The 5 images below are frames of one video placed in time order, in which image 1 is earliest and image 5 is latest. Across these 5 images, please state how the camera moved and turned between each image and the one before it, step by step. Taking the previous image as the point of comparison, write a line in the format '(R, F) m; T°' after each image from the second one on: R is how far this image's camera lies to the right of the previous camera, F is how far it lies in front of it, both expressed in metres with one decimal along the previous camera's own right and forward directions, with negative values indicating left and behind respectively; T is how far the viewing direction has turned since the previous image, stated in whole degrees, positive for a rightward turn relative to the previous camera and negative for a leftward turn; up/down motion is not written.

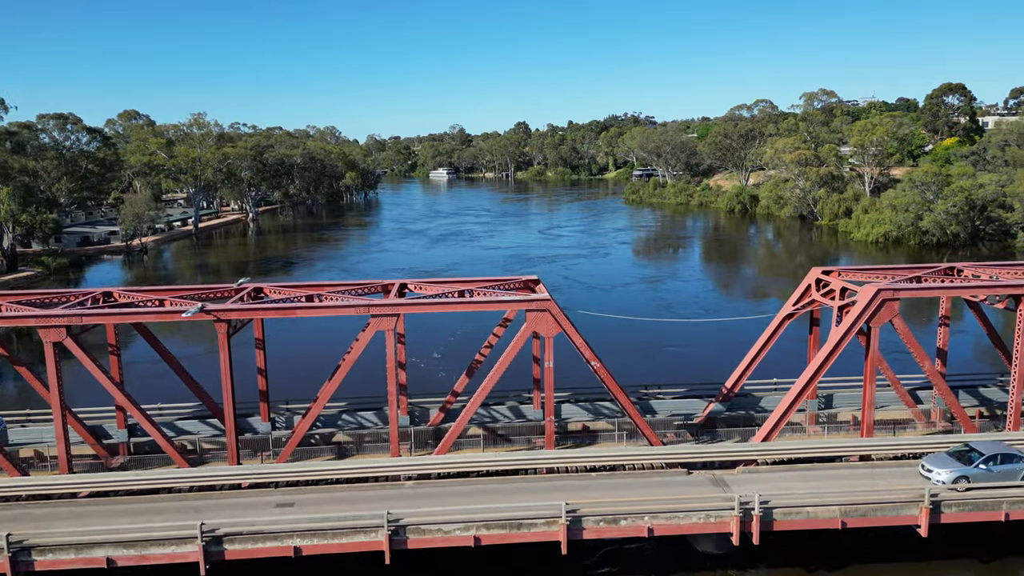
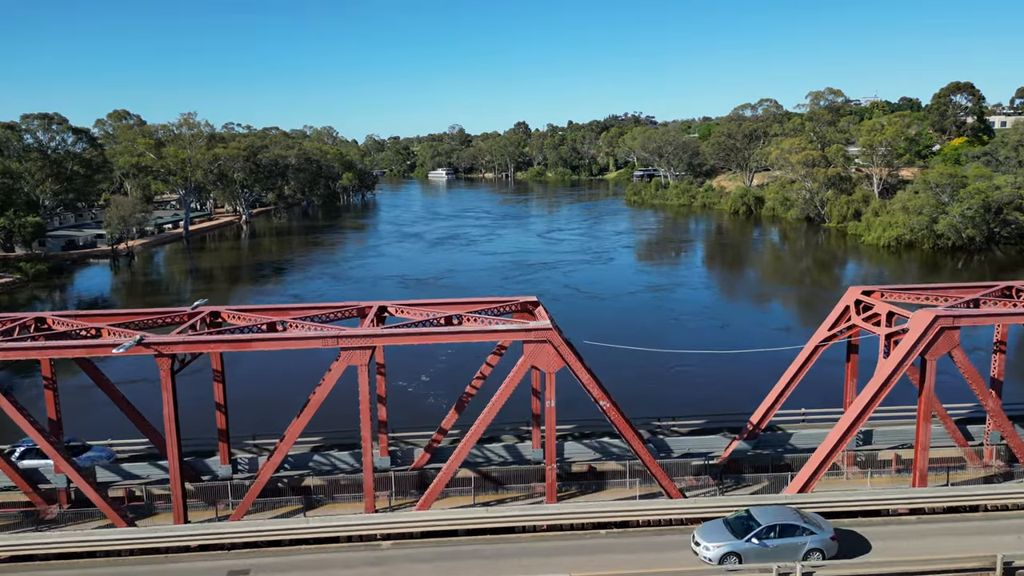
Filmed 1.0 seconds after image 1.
(+0.1, +1.6) m; 0°
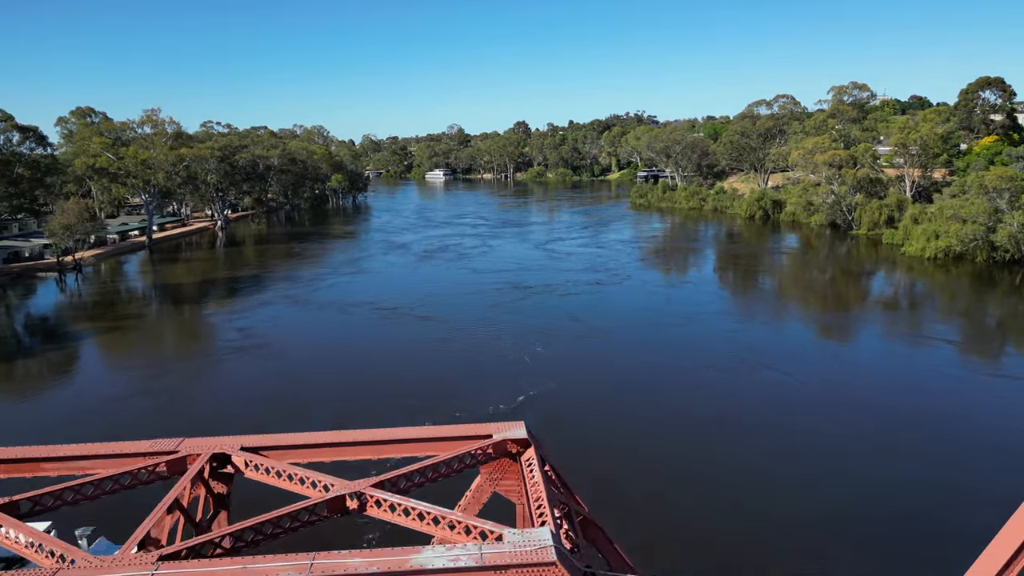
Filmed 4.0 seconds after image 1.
(+0.3, +5.2) m; 0°
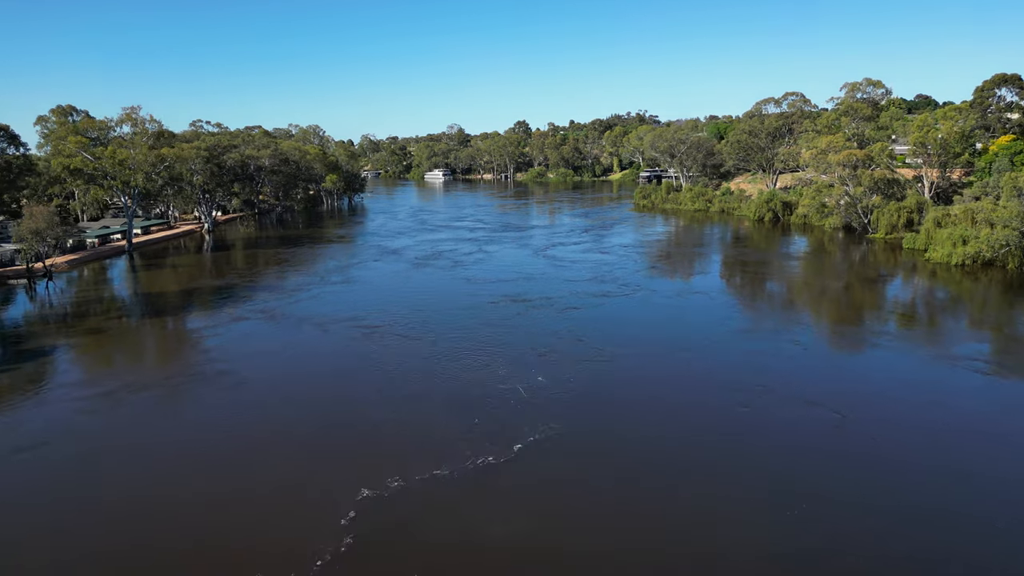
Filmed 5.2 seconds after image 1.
(+0.1, +2.5) m; 0°
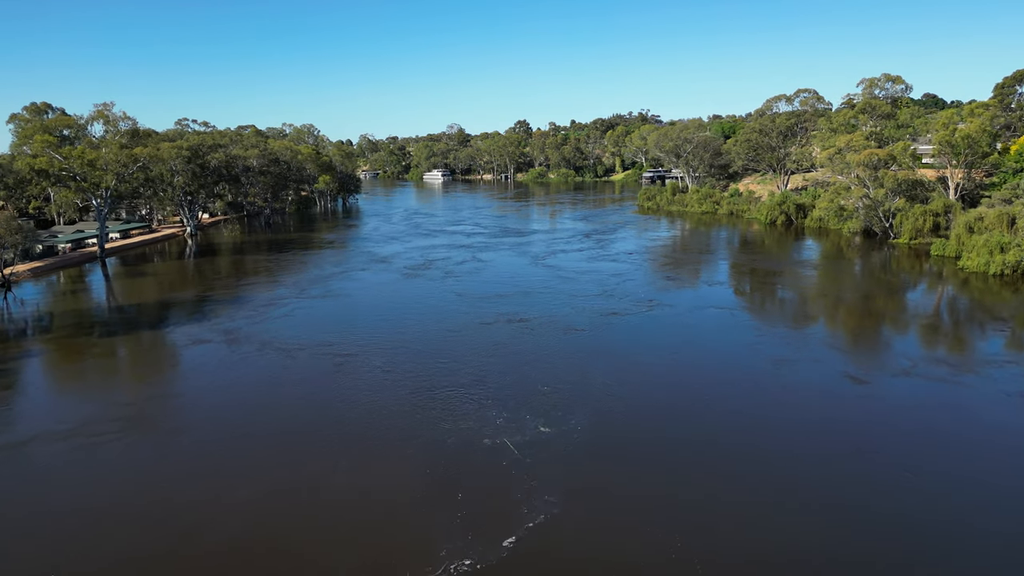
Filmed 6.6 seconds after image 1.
(+0.2, +3.1) m; 0°
